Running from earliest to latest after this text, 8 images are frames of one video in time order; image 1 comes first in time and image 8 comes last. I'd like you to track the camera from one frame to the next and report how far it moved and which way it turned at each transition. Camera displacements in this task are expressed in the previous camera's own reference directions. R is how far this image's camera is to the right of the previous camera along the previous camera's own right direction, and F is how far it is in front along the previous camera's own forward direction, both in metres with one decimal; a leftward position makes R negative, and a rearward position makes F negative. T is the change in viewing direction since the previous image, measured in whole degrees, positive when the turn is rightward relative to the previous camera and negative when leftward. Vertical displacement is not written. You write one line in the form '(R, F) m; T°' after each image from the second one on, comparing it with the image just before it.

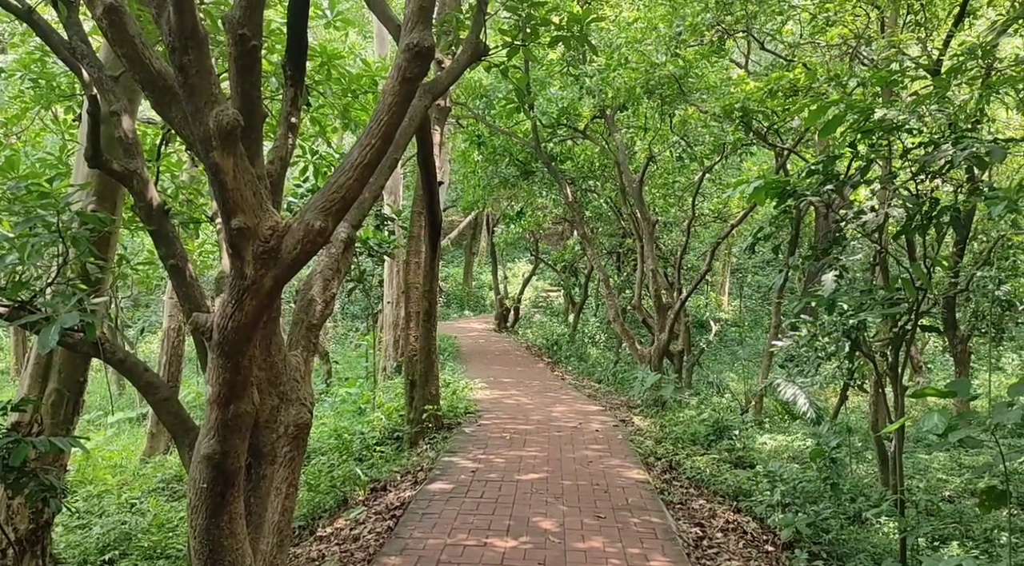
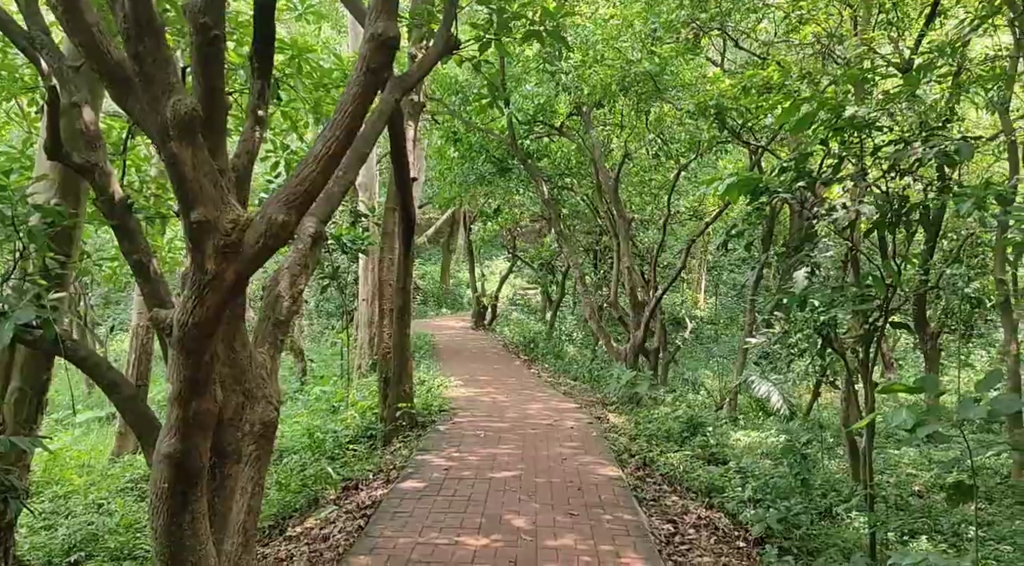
(0.0, 0.0) m; +2°
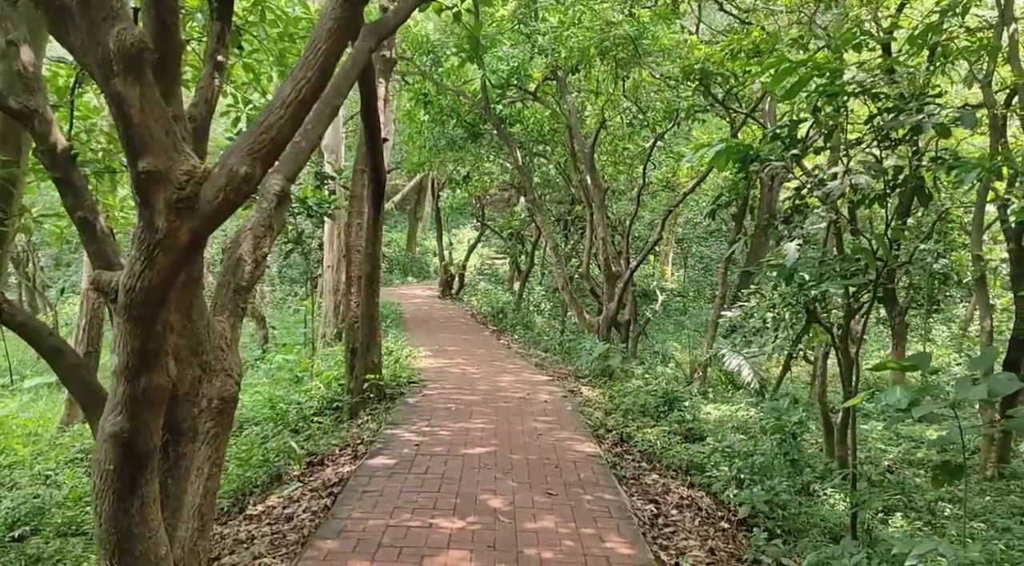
(-0.1, +0.3) m; +3°
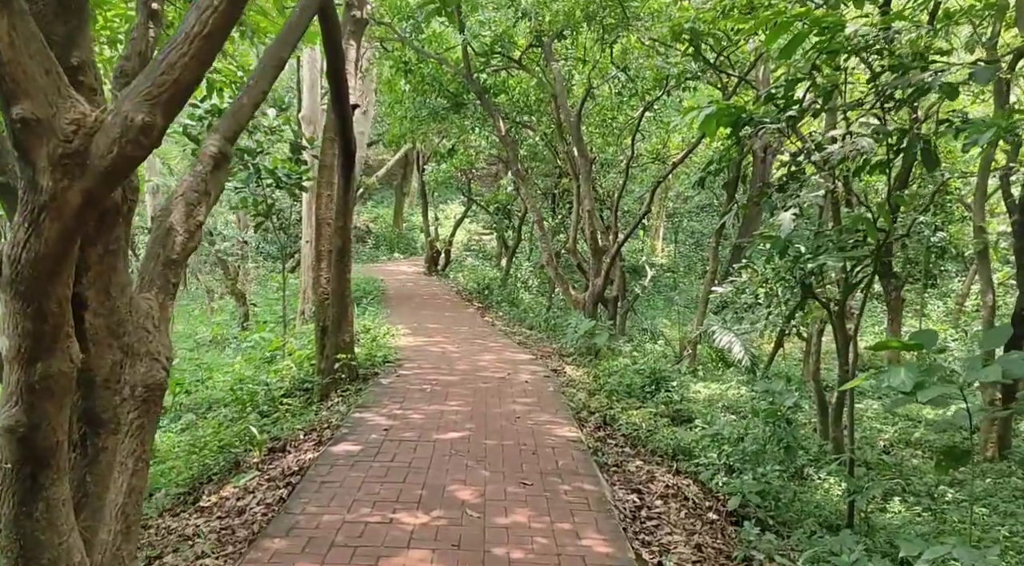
(+0.1, +0.4) m; +1°
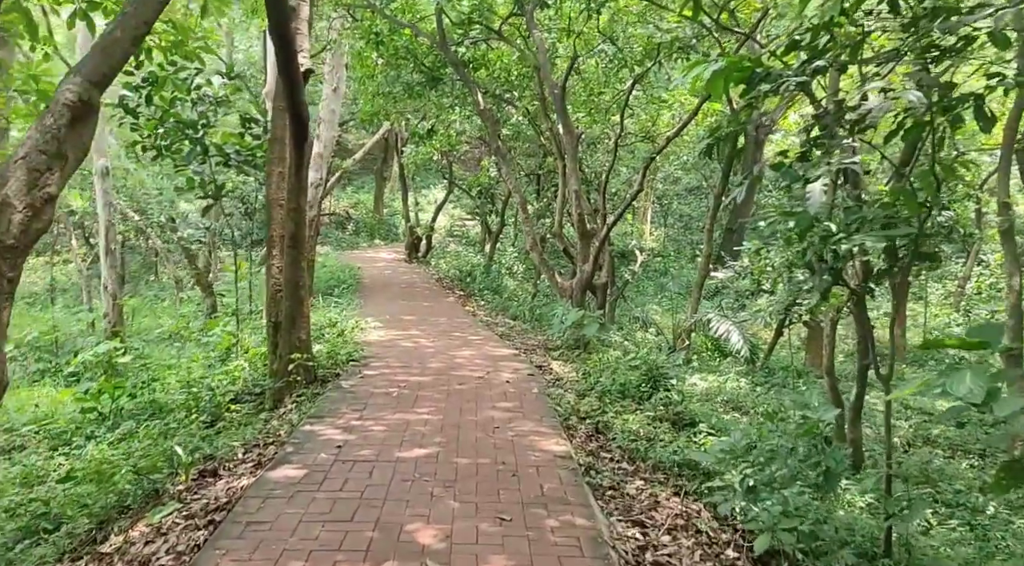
(+0.1, +0.8) m; +1°
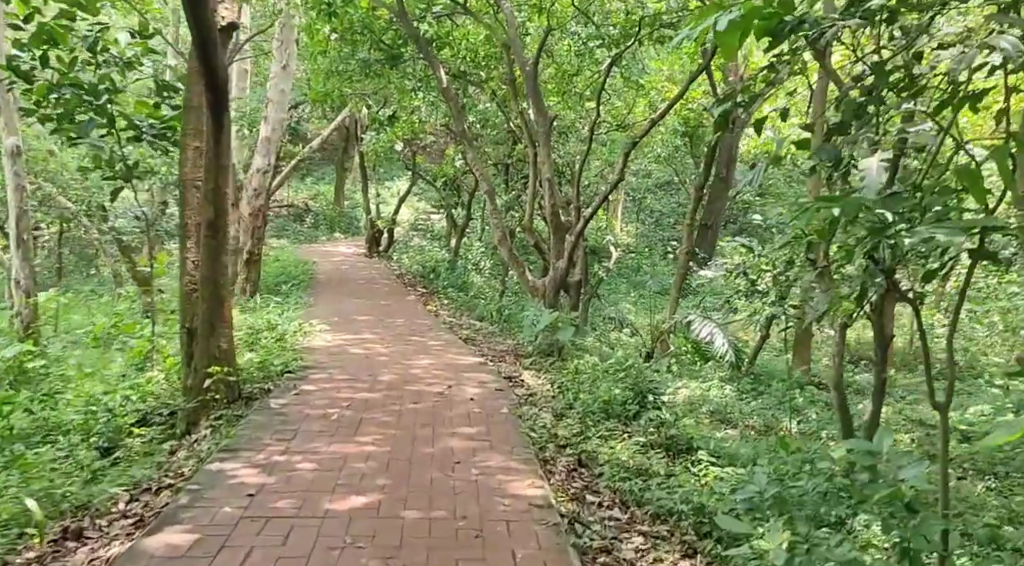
(0.0, +0.9) m; +2°
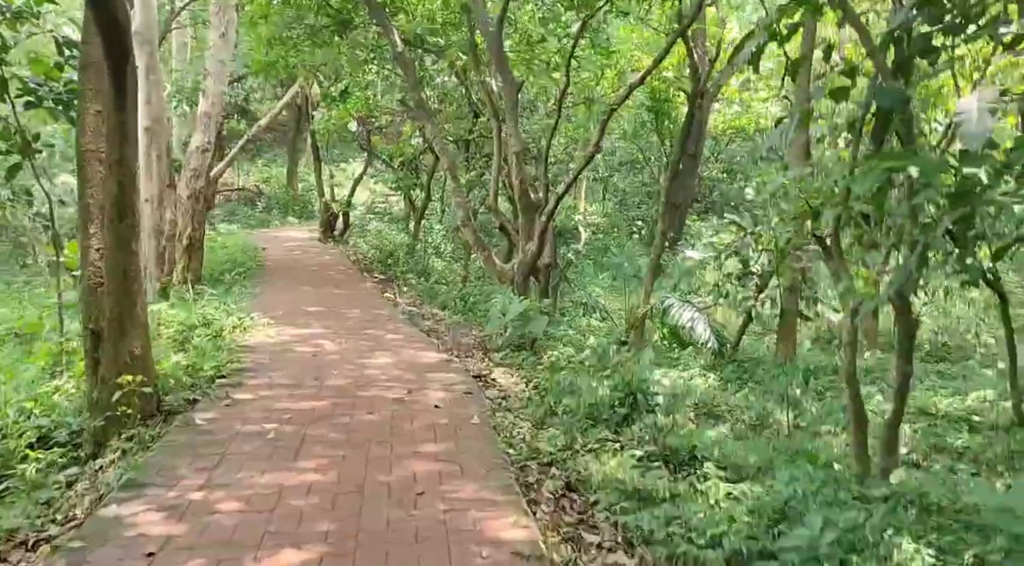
(0.0, +0.7) m; +3°
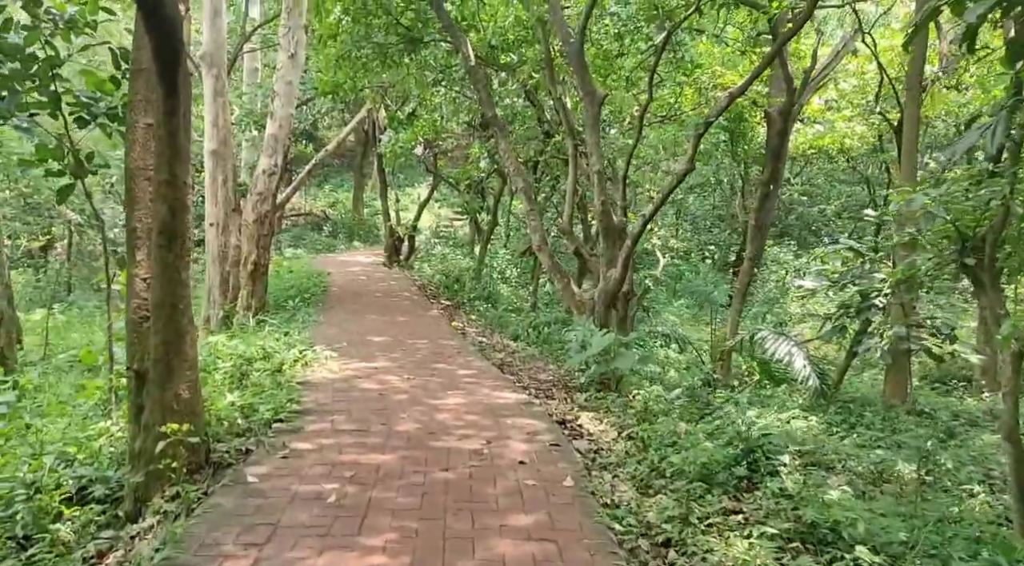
(-0.2, +0.6) m; -4°
